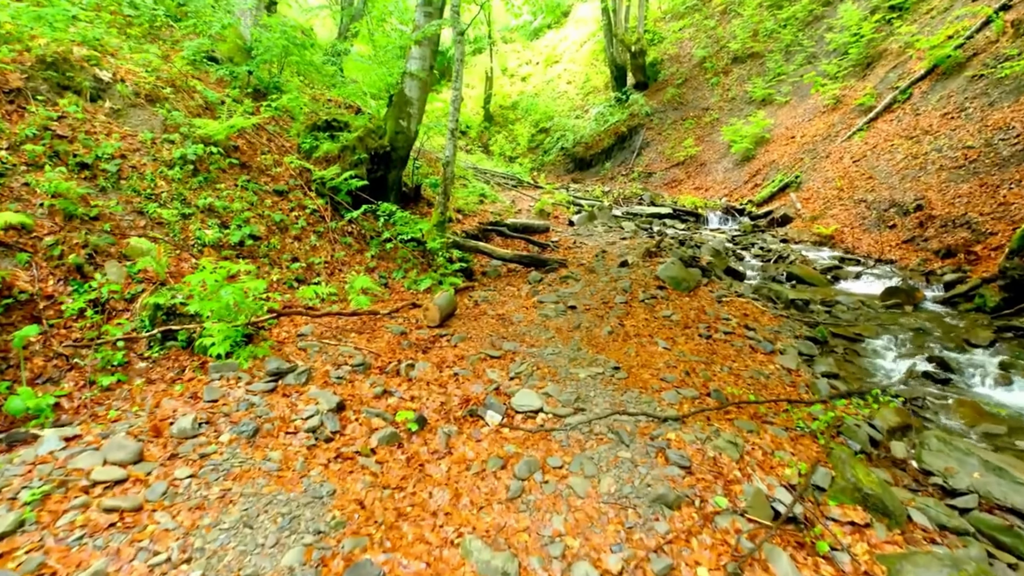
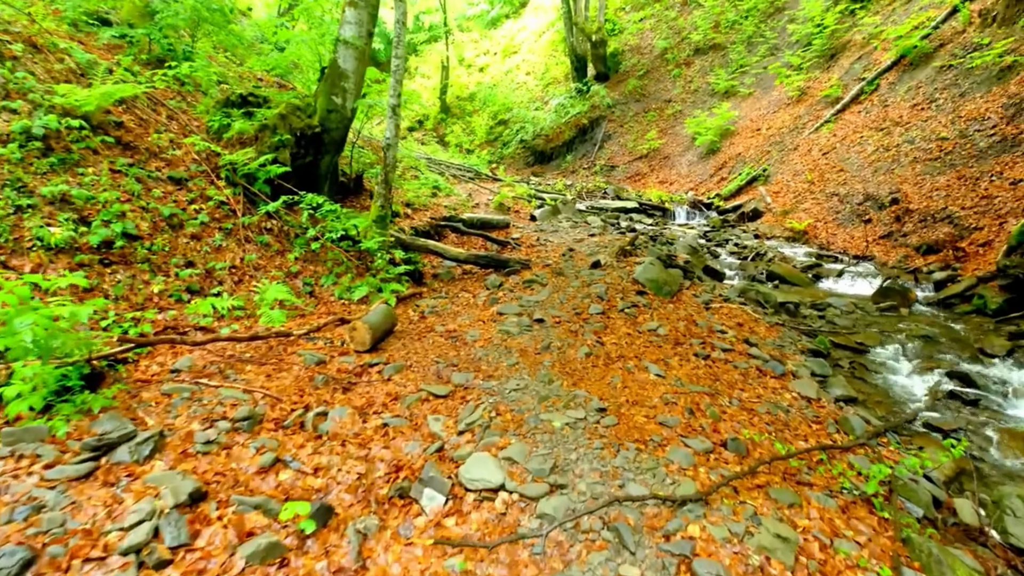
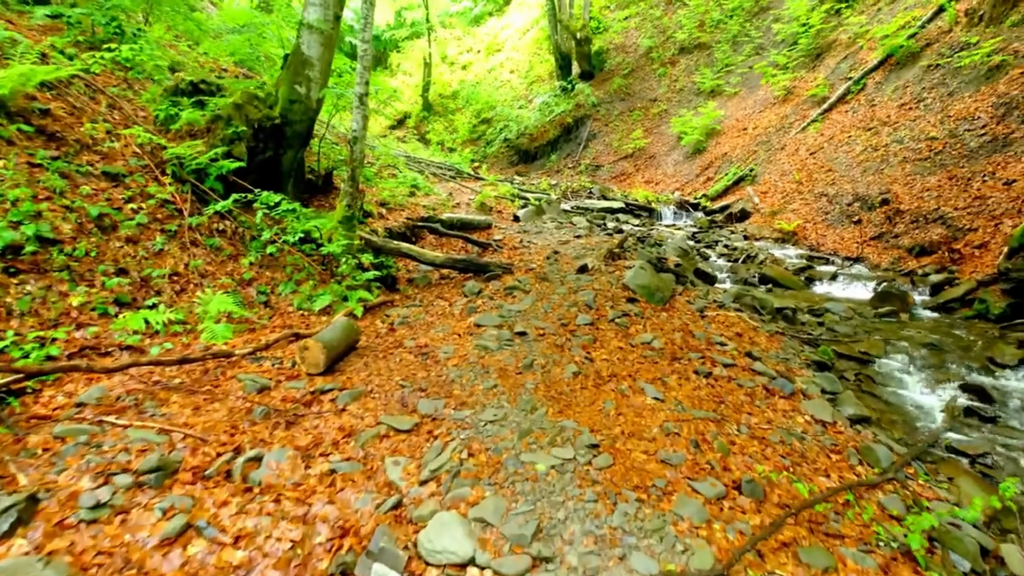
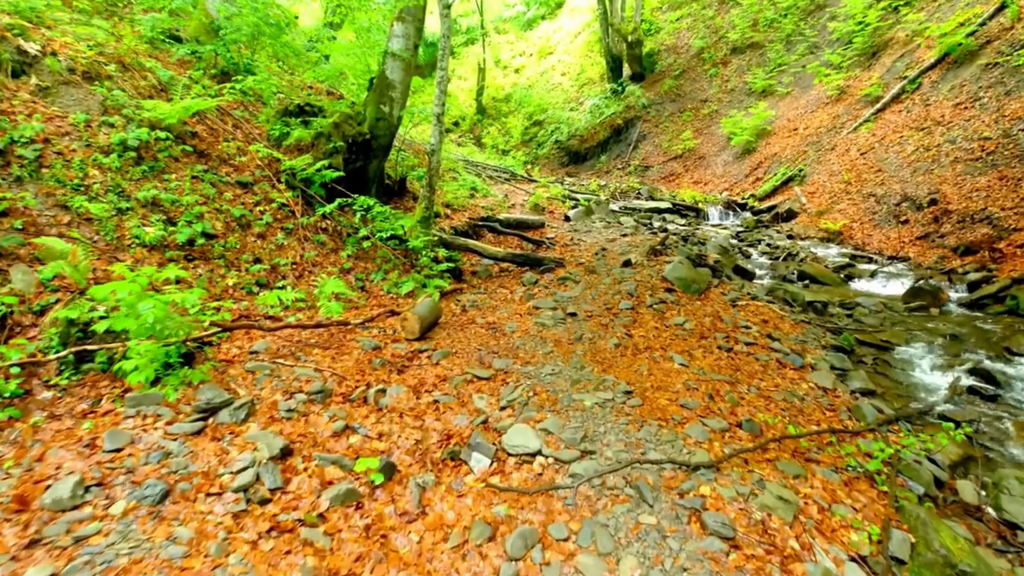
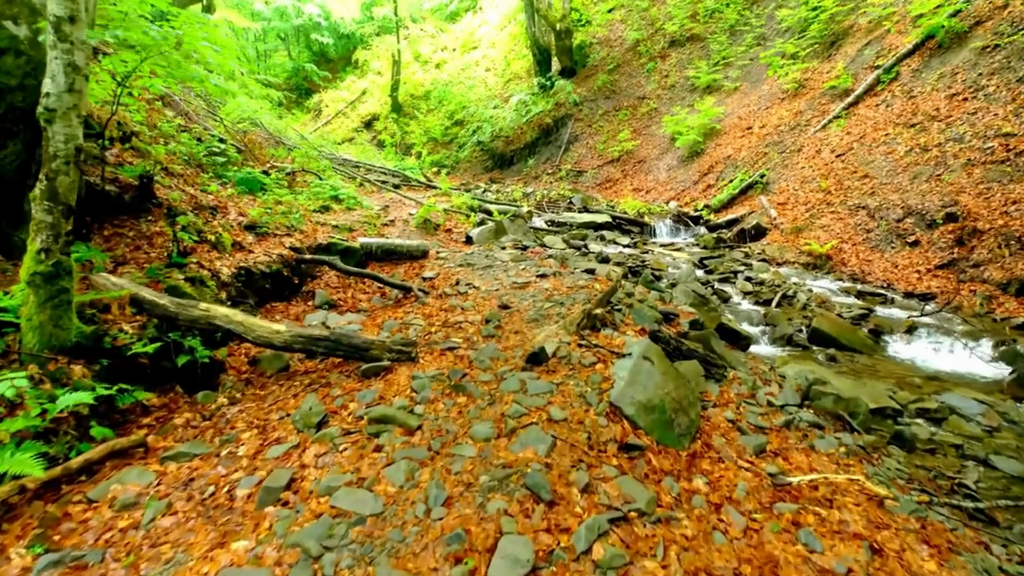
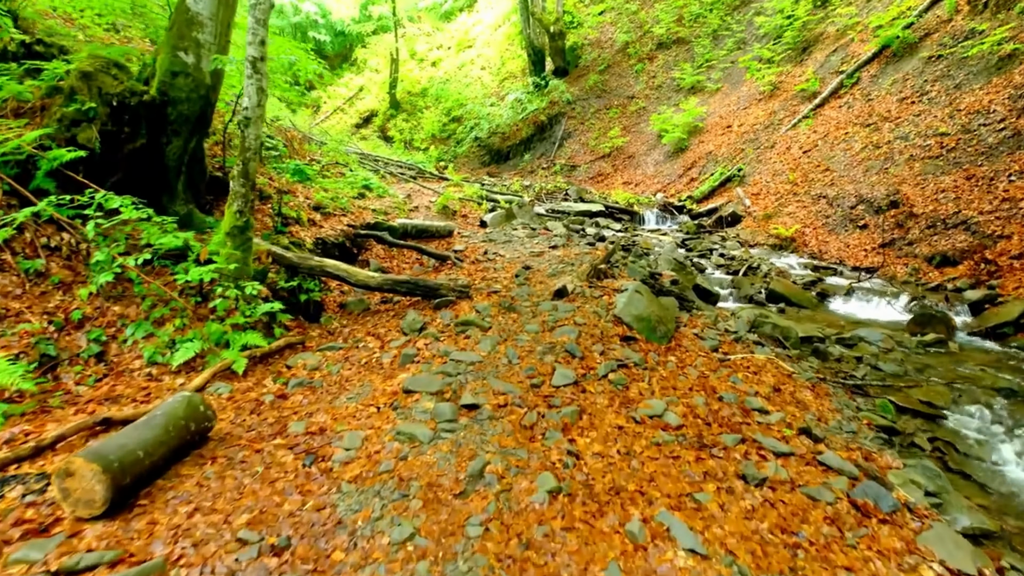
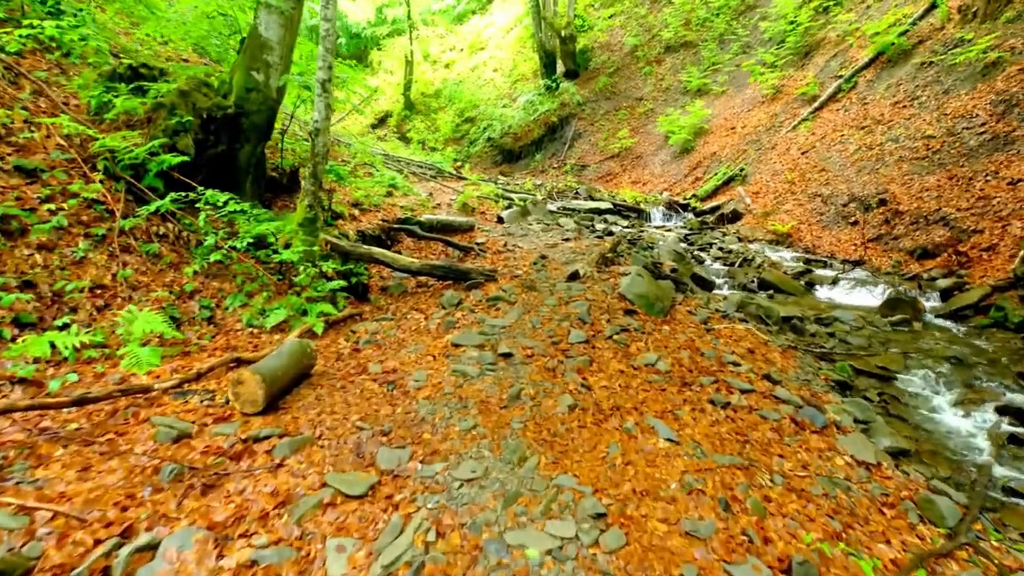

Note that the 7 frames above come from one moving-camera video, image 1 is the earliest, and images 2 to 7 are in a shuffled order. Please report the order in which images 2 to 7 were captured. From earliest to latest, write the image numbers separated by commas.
4, 2, 3, 7, 6, 5
